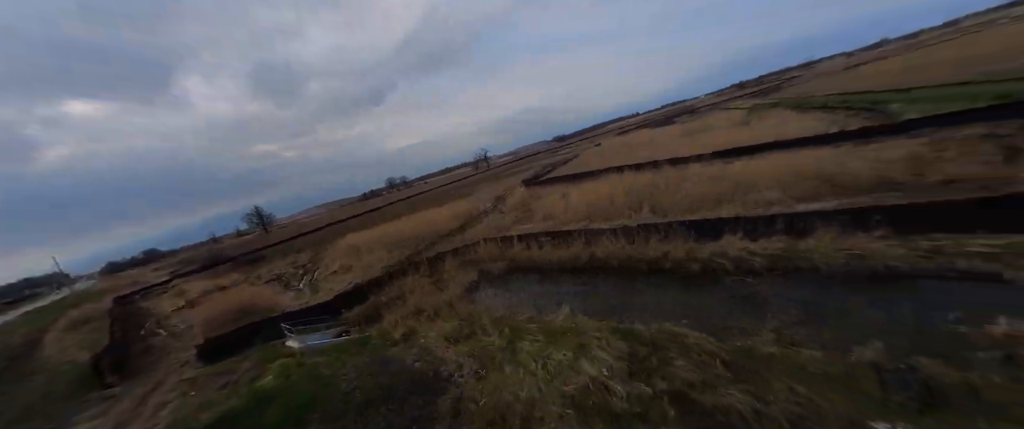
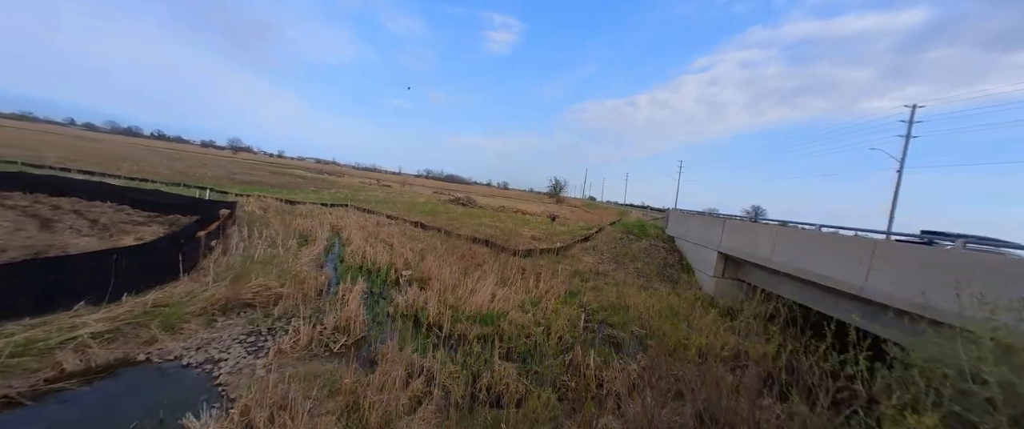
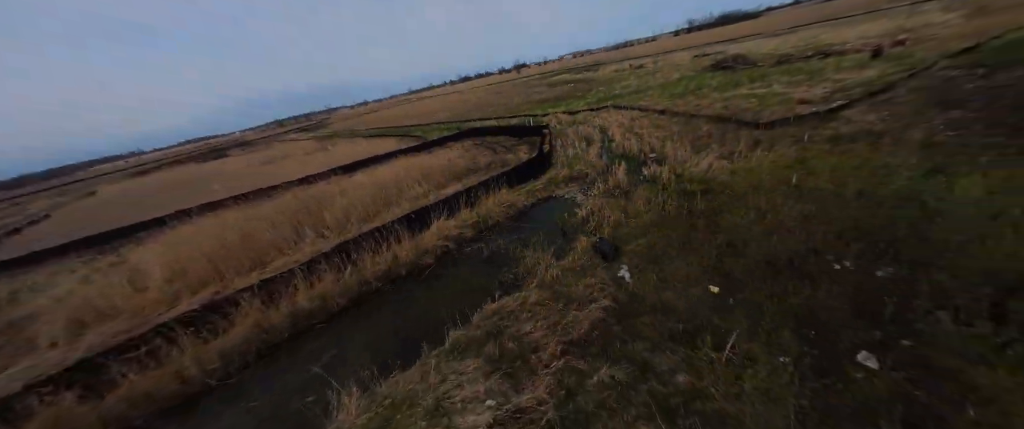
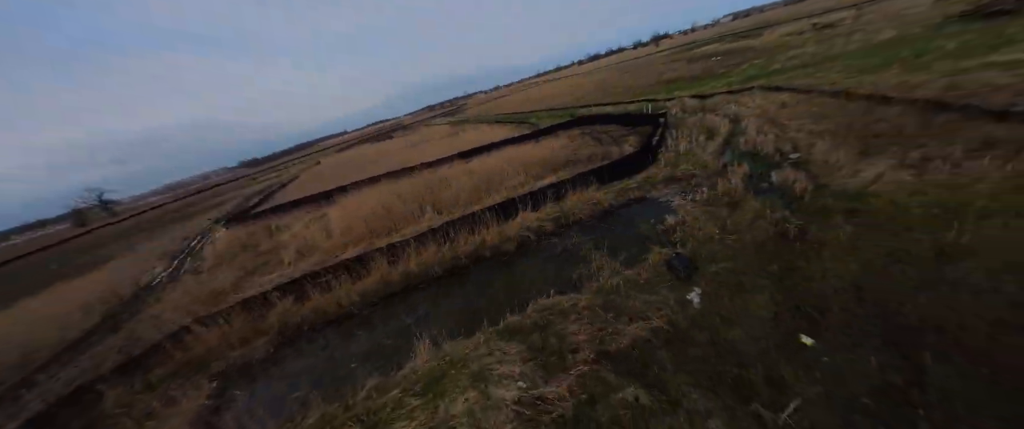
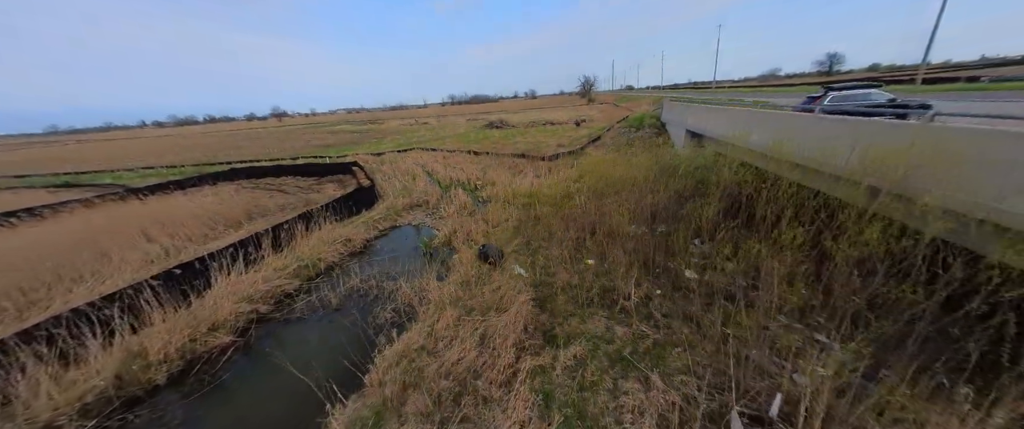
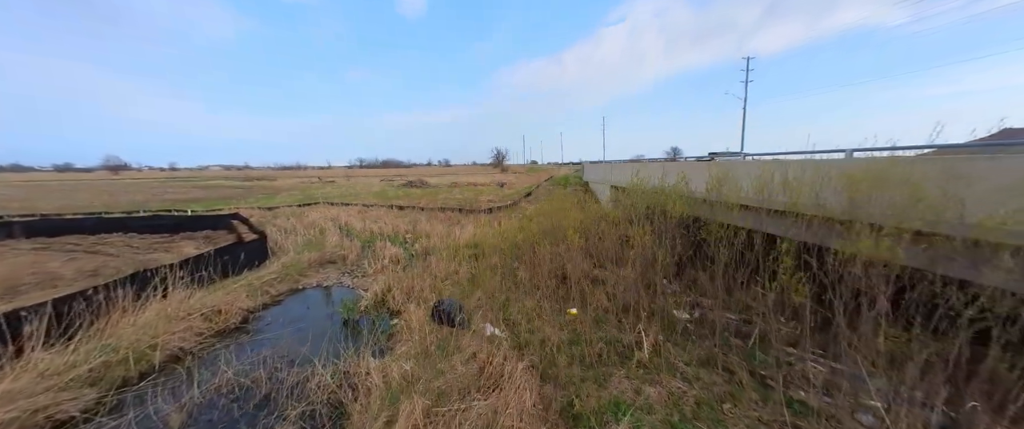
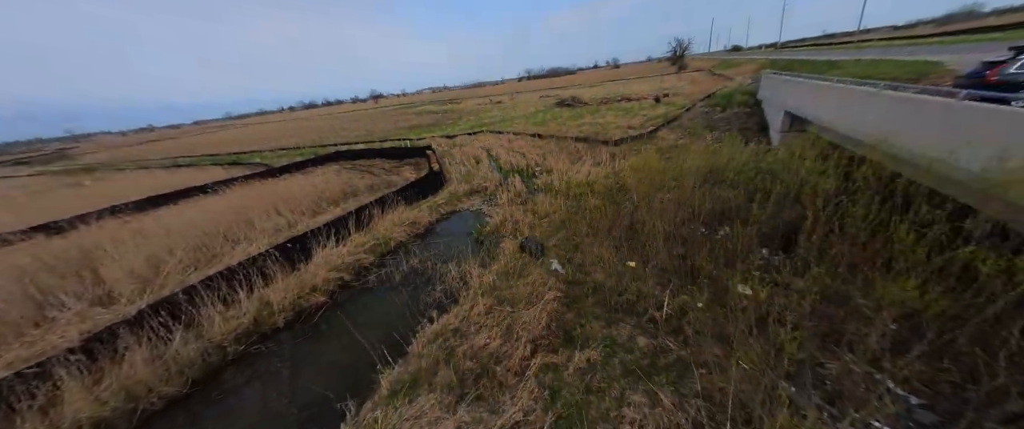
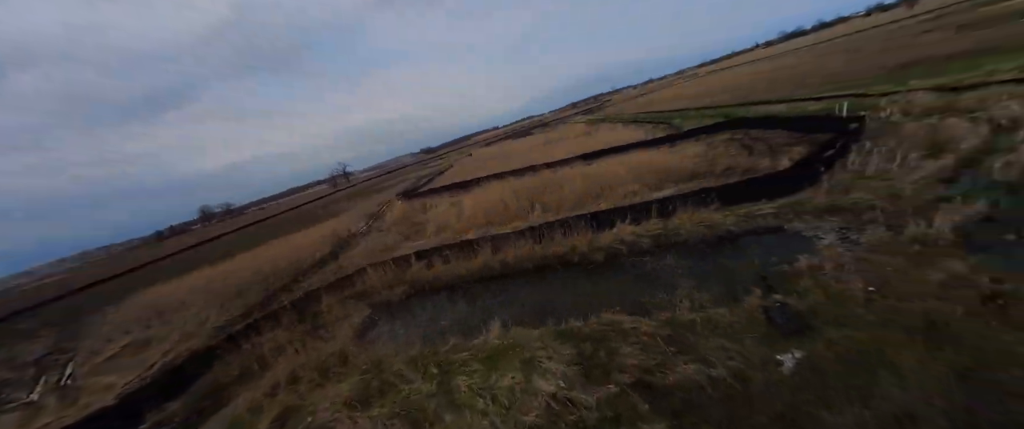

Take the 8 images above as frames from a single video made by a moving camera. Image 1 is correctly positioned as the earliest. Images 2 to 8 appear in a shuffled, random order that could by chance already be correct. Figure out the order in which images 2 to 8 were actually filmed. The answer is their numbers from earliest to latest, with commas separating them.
8, 4, 3, 7, 5, 6, 2
